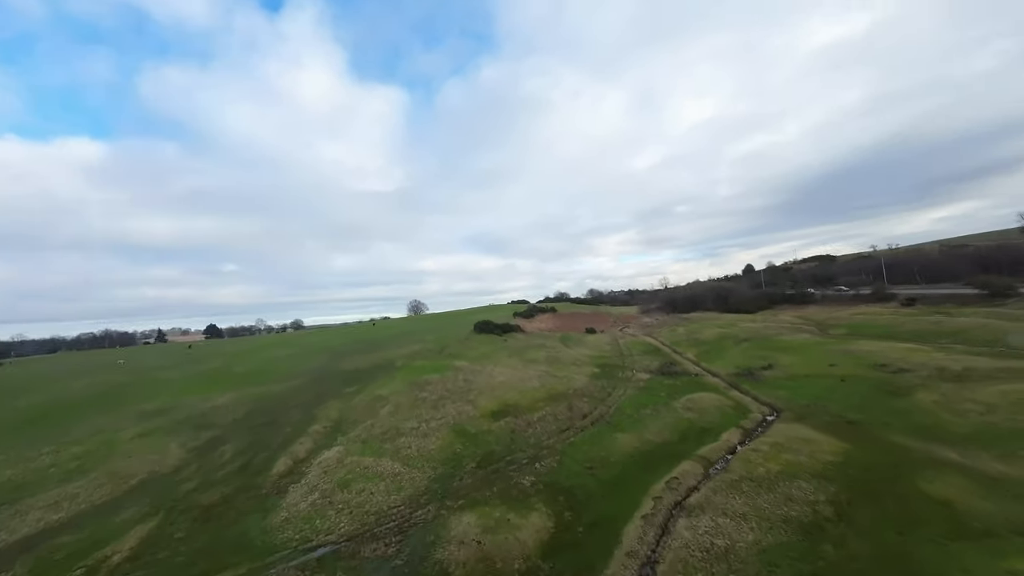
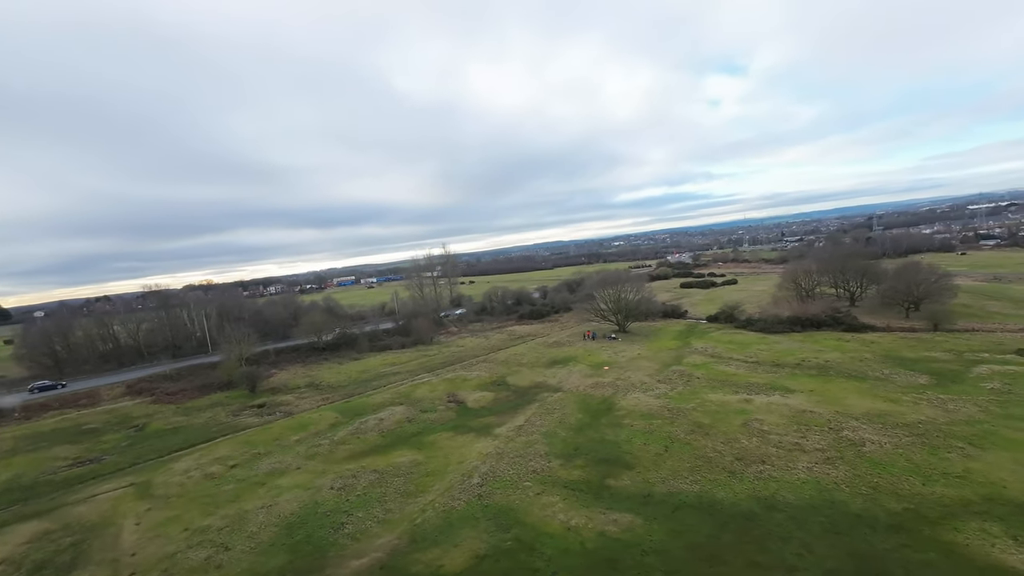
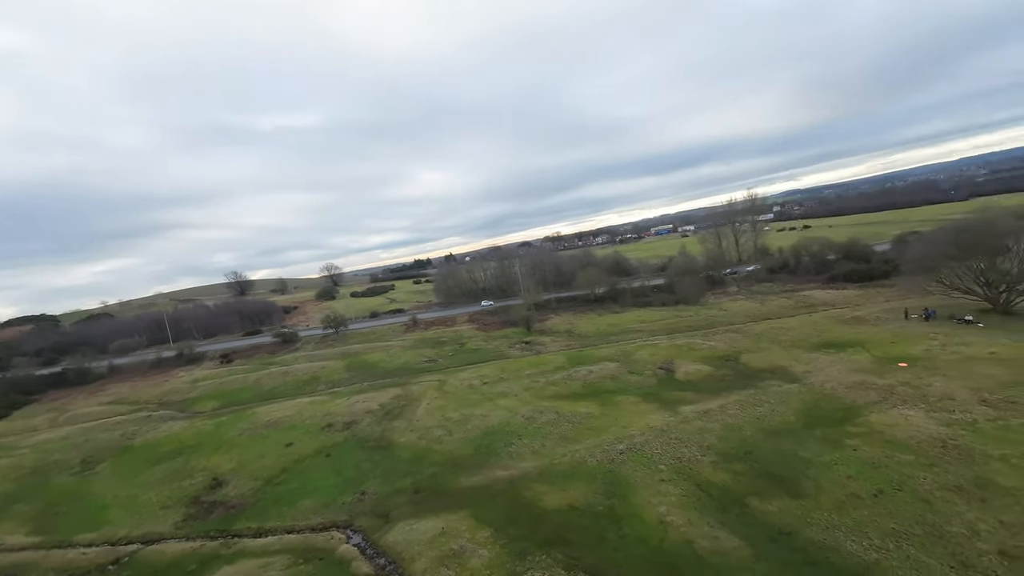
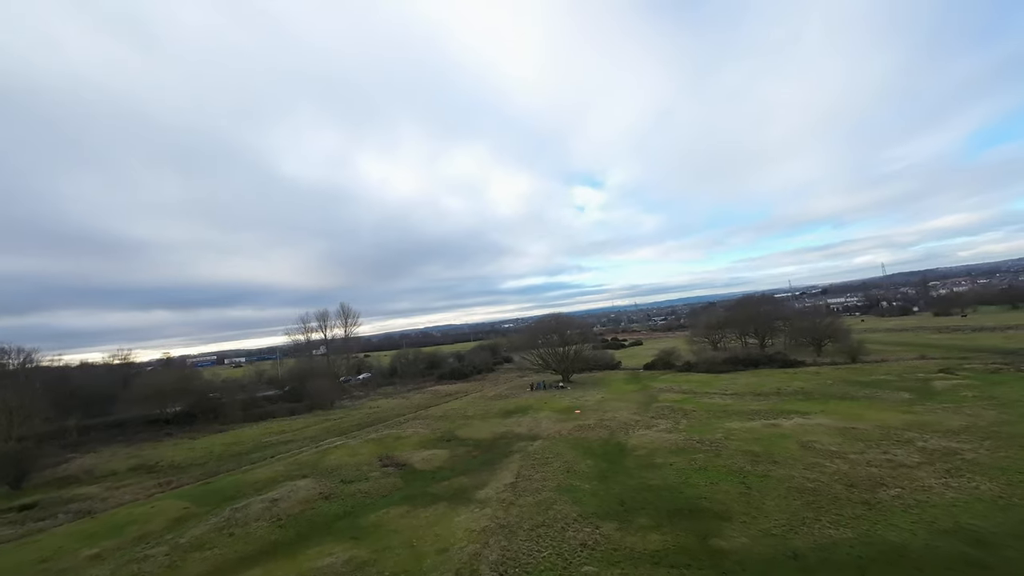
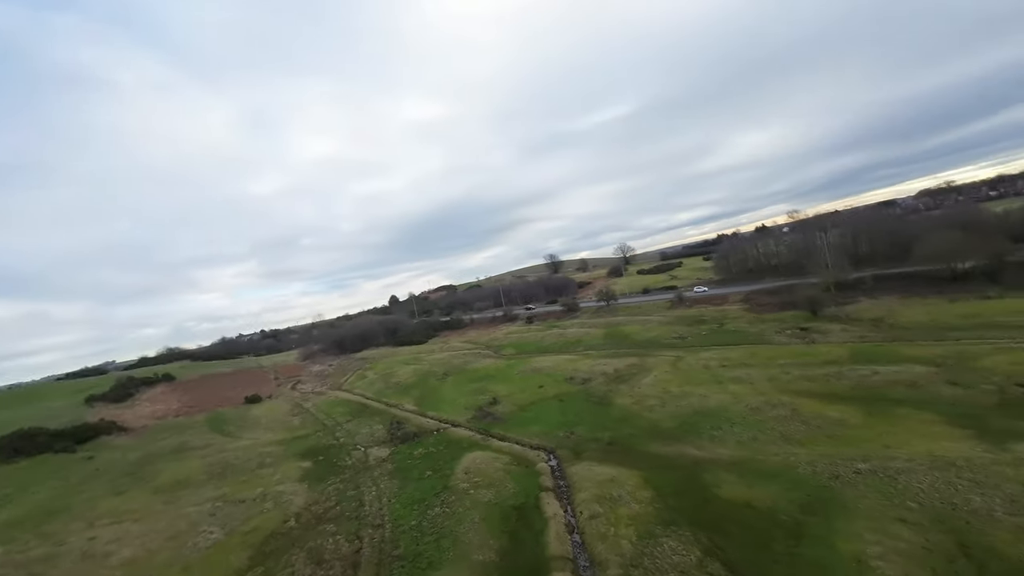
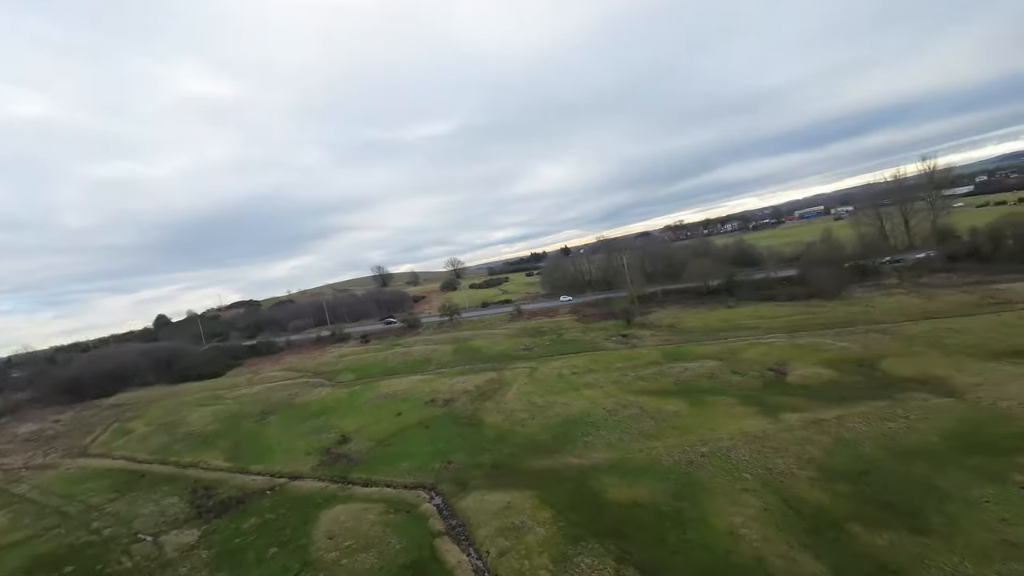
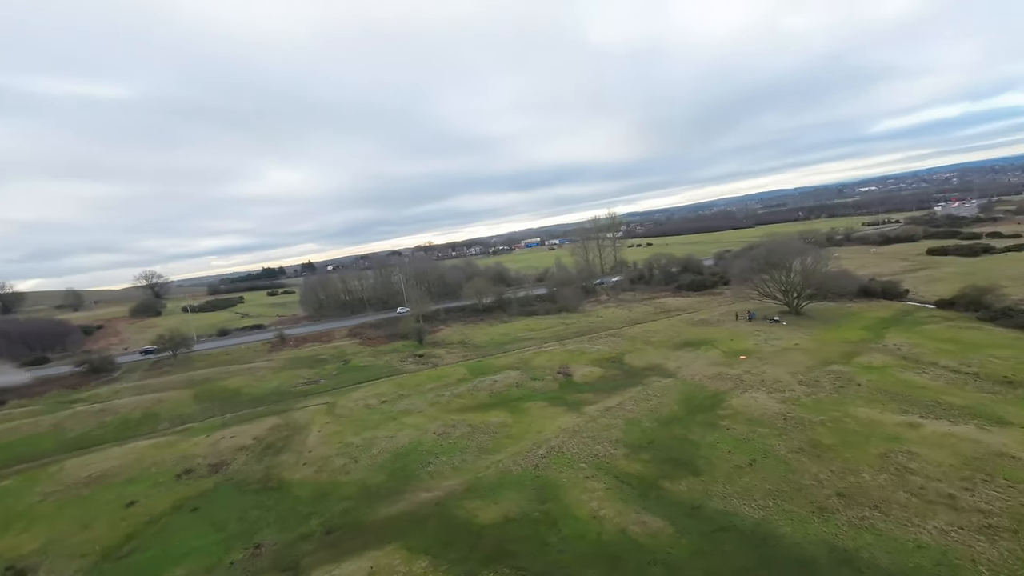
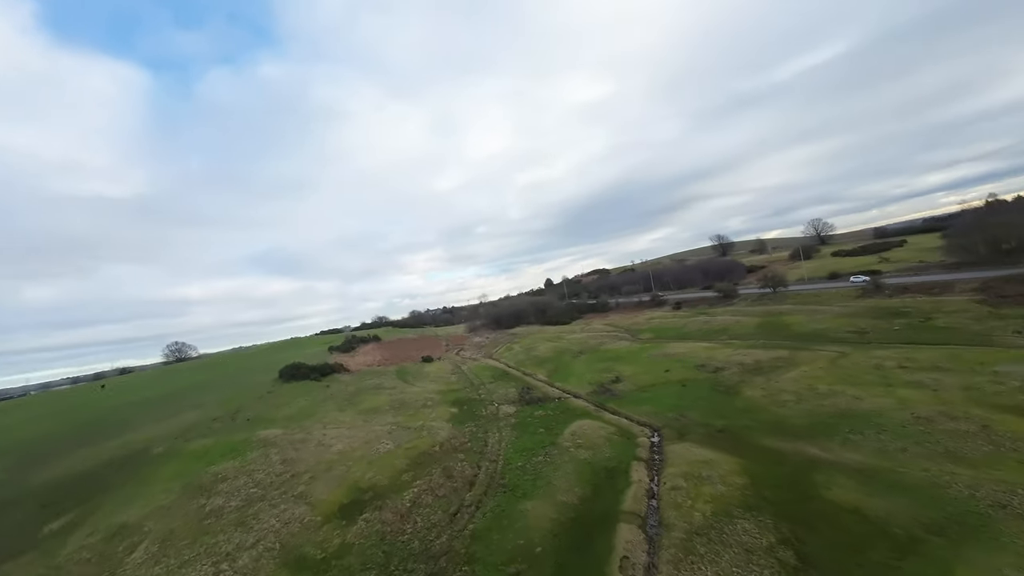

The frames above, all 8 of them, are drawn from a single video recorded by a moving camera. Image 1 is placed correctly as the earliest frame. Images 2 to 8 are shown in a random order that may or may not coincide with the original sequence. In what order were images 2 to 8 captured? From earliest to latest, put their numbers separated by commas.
8, 5, 6, 3, 7, 2, 4
